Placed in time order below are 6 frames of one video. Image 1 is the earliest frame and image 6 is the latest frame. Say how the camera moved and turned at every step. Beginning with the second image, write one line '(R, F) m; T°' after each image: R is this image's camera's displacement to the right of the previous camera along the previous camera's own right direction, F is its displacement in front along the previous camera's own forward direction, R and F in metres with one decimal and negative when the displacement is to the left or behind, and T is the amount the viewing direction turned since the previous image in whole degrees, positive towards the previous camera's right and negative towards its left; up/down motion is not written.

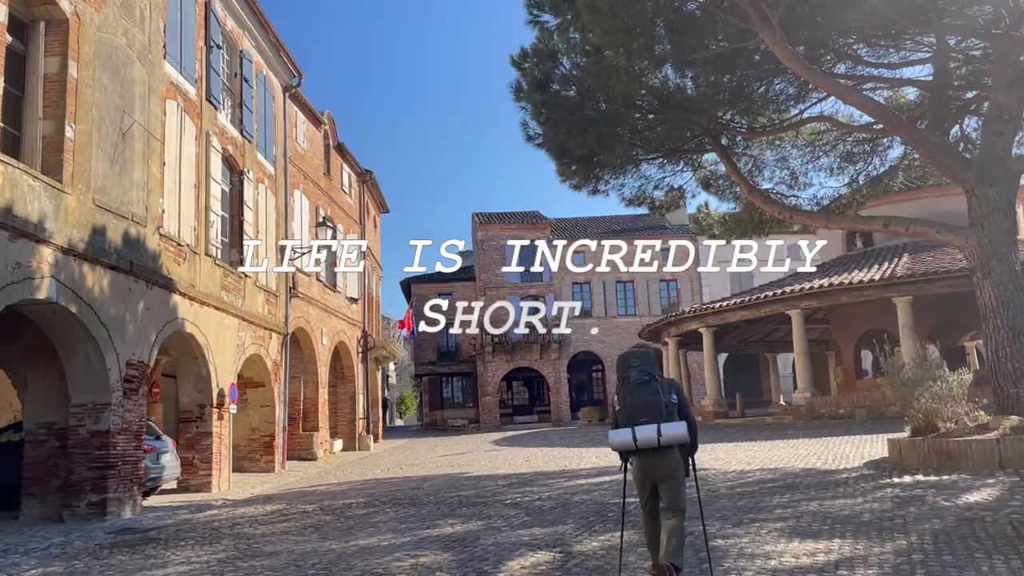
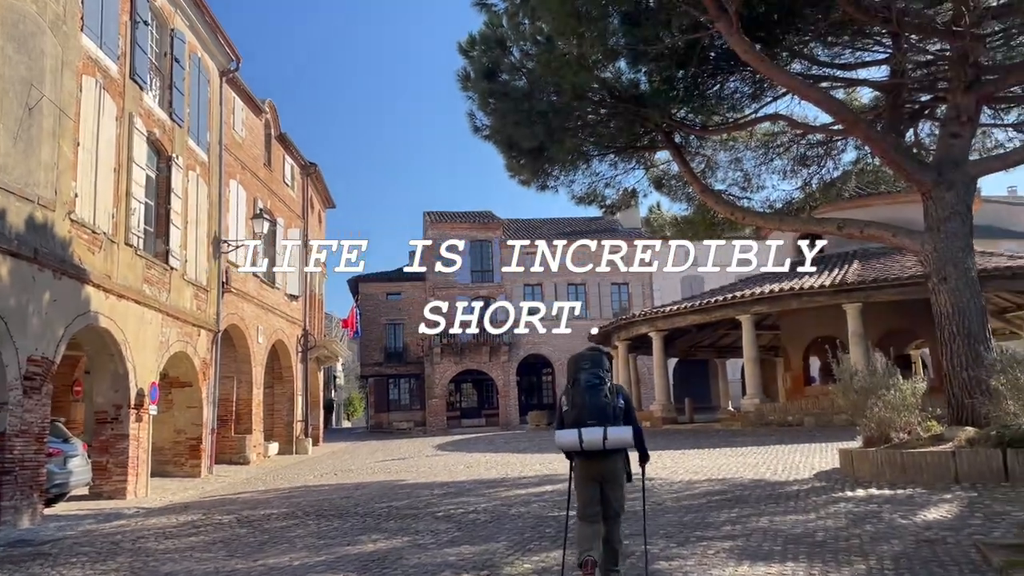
(+0.2, +0.6) m; +3°
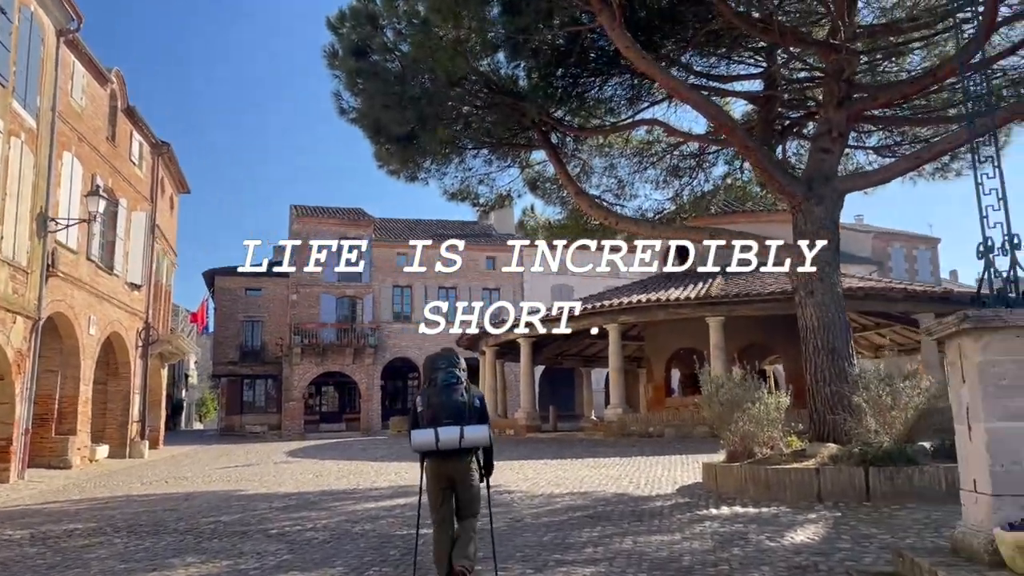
(+0.1, +0.7) m; +9°
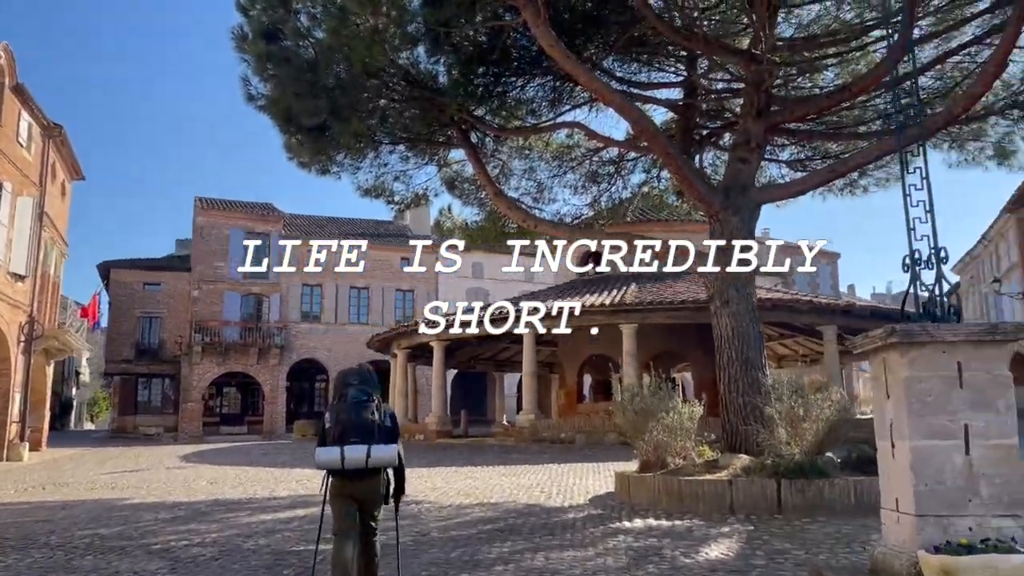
(0.0, +0.3) m; +6°
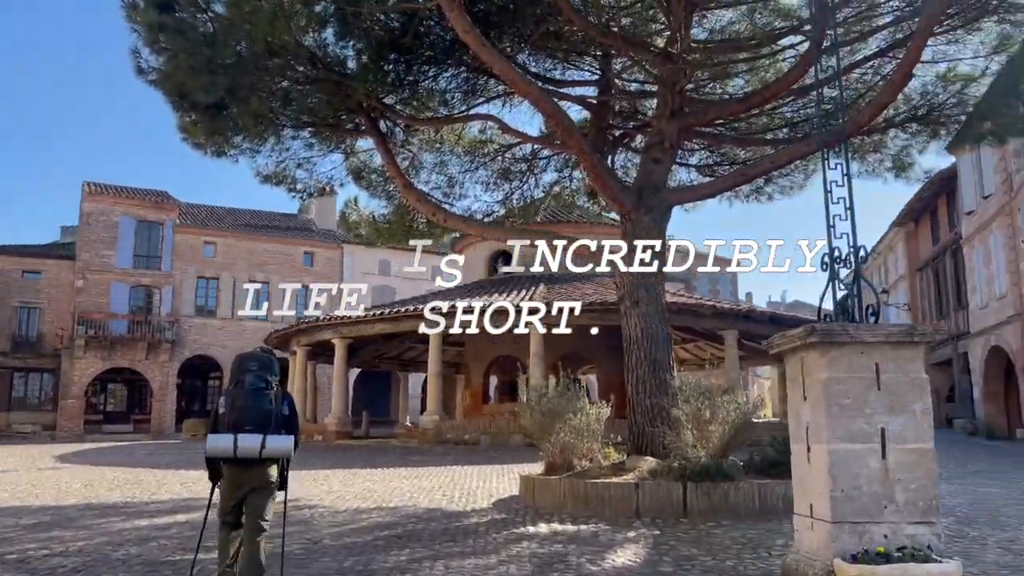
(0.0, +0.3) m; +6°
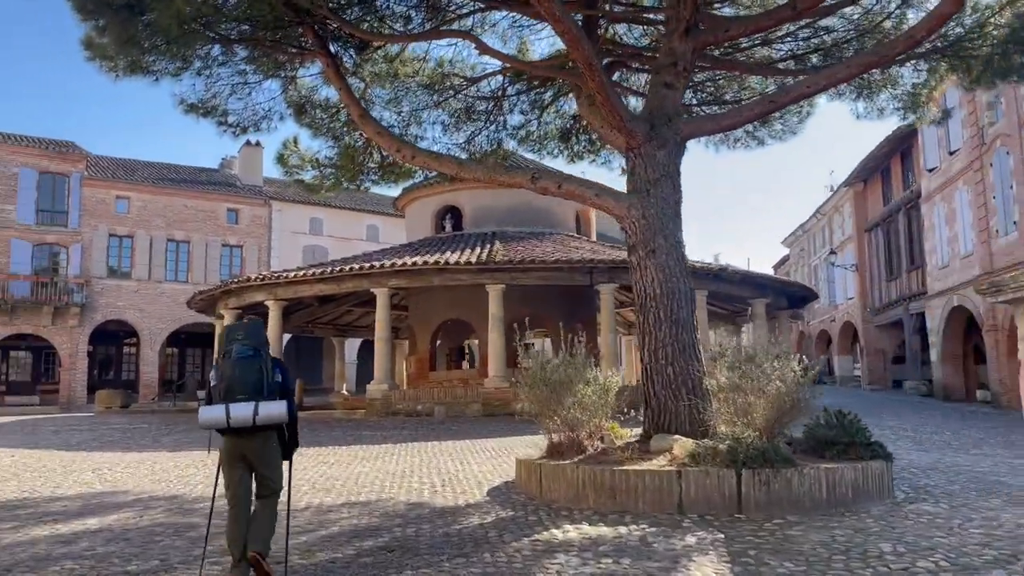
(-0.6, +1.5) m; +5°
